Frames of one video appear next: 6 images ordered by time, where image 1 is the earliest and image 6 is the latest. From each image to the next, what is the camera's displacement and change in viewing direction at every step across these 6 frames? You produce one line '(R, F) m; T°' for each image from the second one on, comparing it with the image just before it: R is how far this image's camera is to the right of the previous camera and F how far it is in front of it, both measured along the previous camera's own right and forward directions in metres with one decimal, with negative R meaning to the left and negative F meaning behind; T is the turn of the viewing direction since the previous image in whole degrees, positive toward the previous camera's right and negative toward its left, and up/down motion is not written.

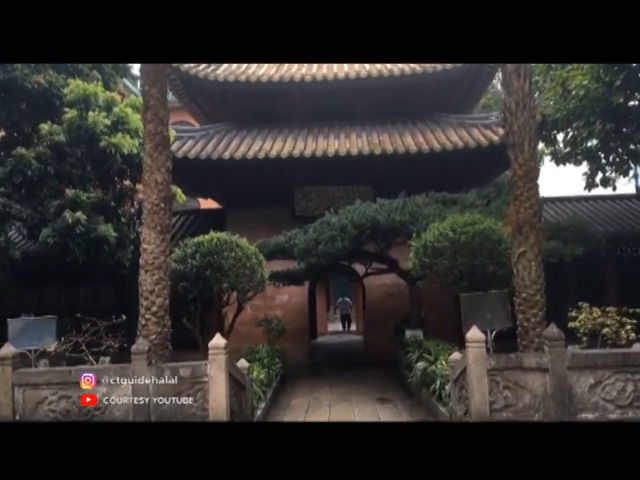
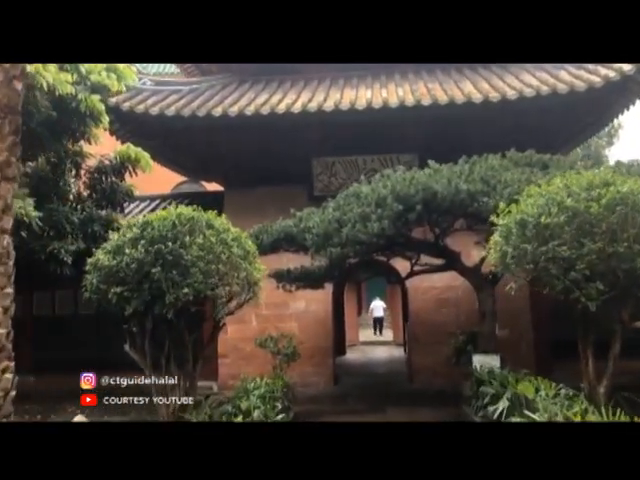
(0.0, +2.0) m; -3°
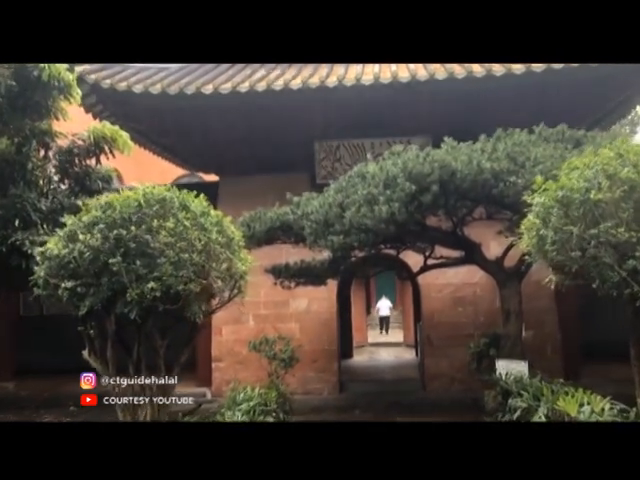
(+0.1, +0.5) m; -1°
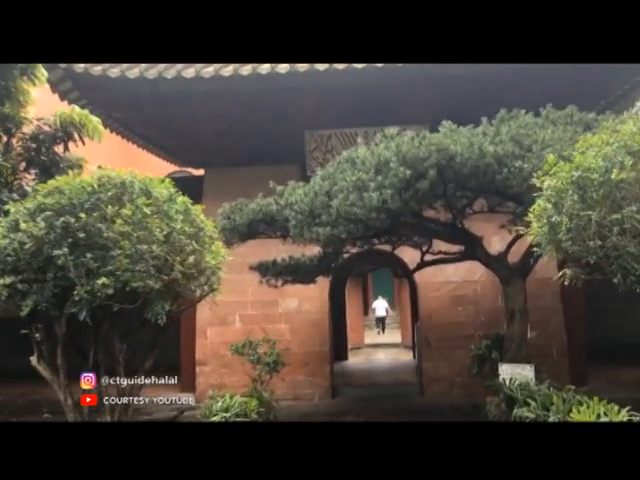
(+0.1, +0.3) m; 0°
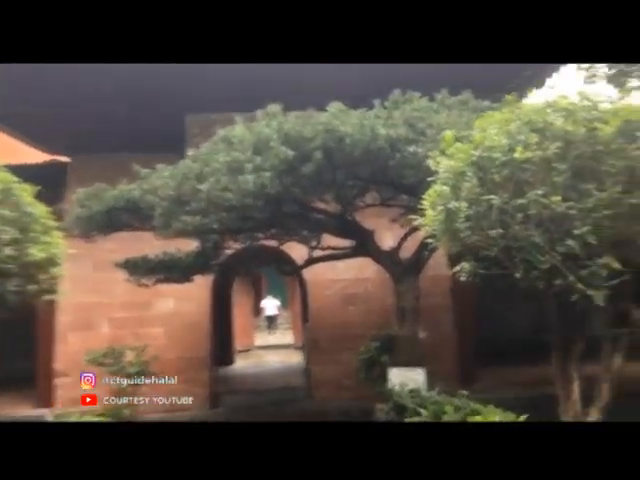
(+0.1, +0.4) m; +10°
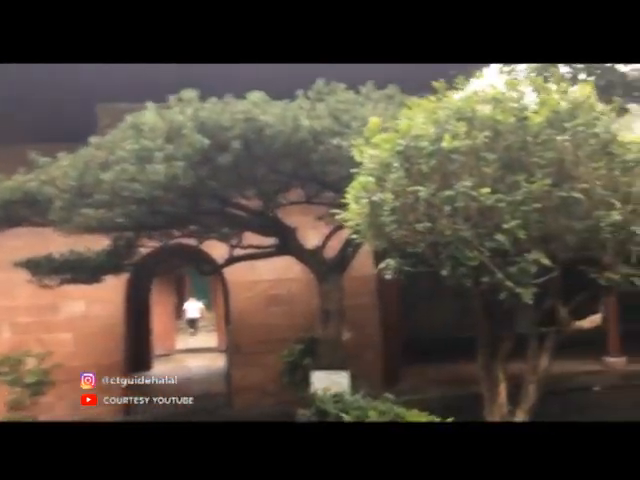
(0.0, +0.2) m; +7°
